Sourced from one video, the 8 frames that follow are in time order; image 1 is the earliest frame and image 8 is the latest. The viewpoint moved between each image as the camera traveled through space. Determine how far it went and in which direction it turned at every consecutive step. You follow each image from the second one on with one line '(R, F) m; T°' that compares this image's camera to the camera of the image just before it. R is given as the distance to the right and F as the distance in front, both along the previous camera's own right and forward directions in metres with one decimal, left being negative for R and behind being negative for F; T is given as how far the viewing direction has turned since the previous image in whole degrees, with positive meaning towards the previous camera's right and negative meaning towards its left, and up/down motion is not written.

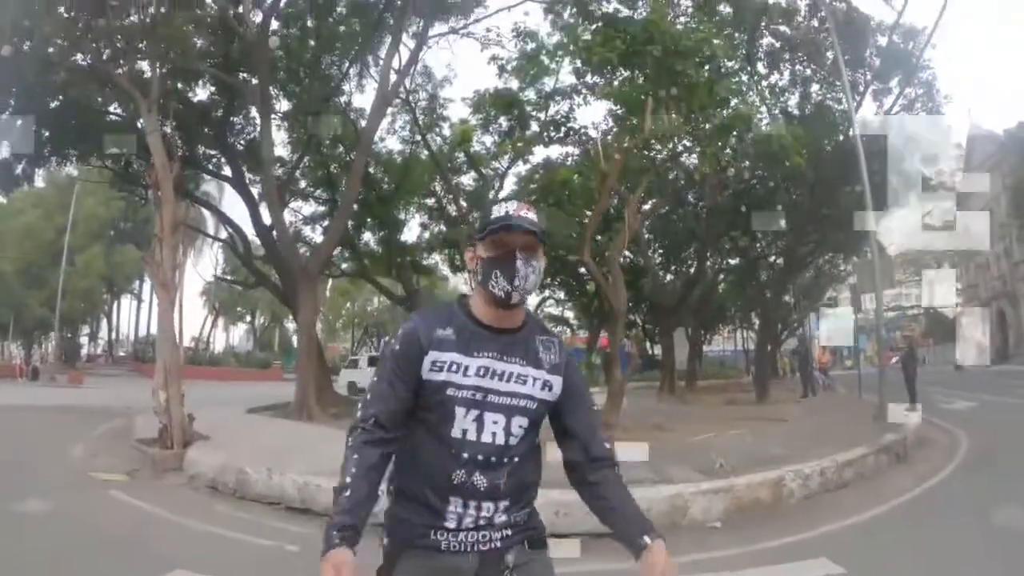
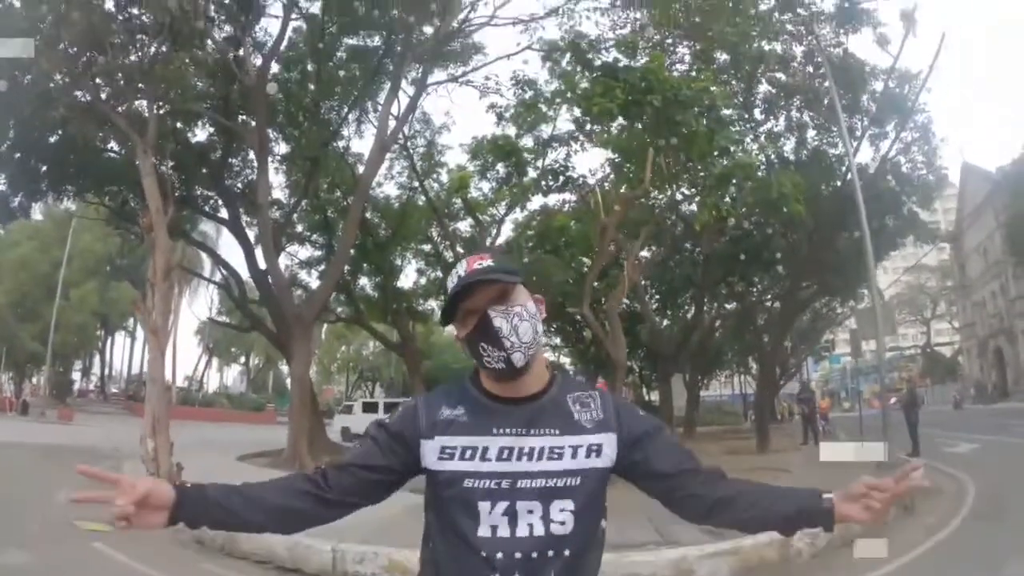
(0.0, +0.1) m; 0°
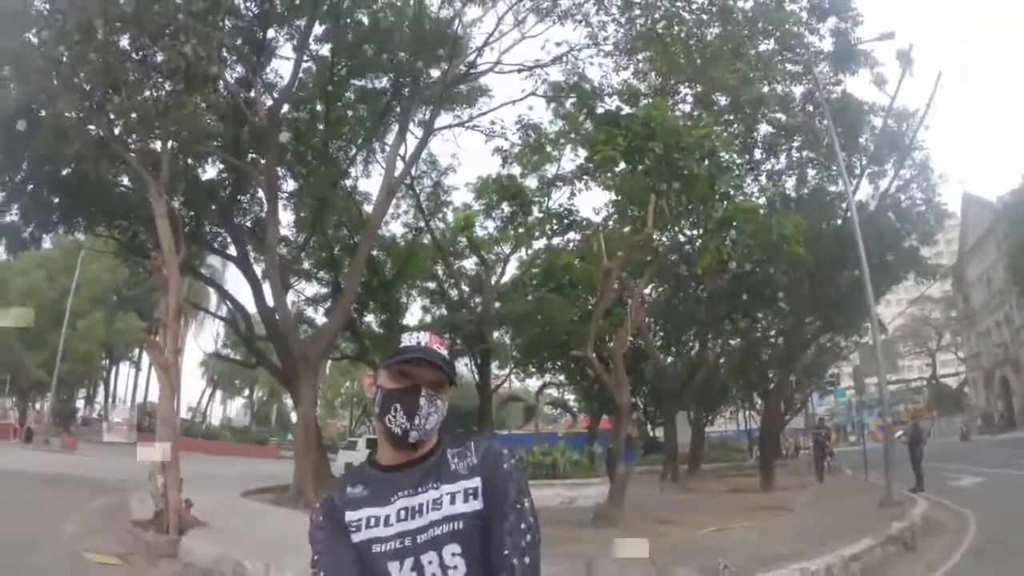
(0.0, -0.3) m; 0°
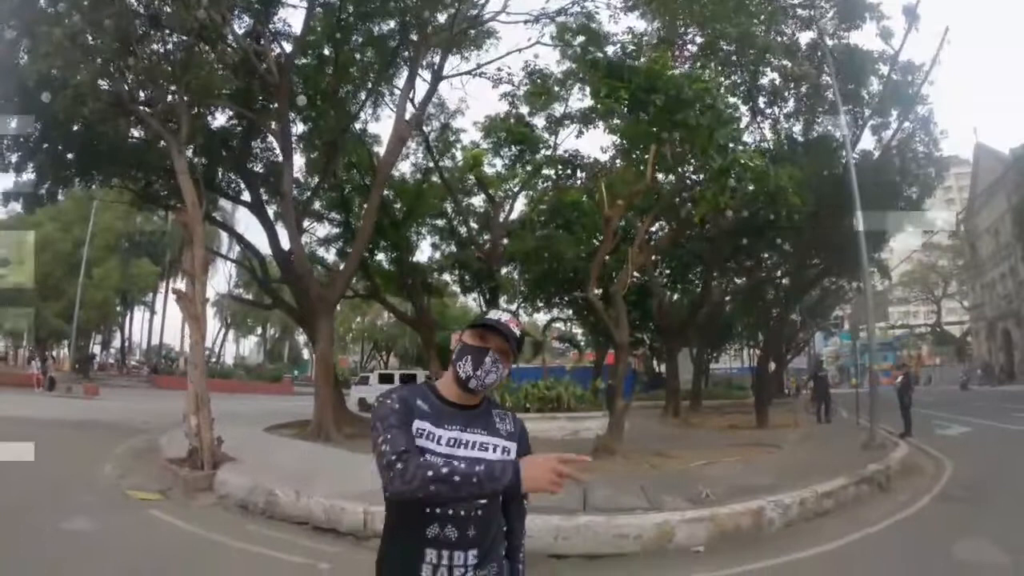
(0.0, -0.5) m; 0°
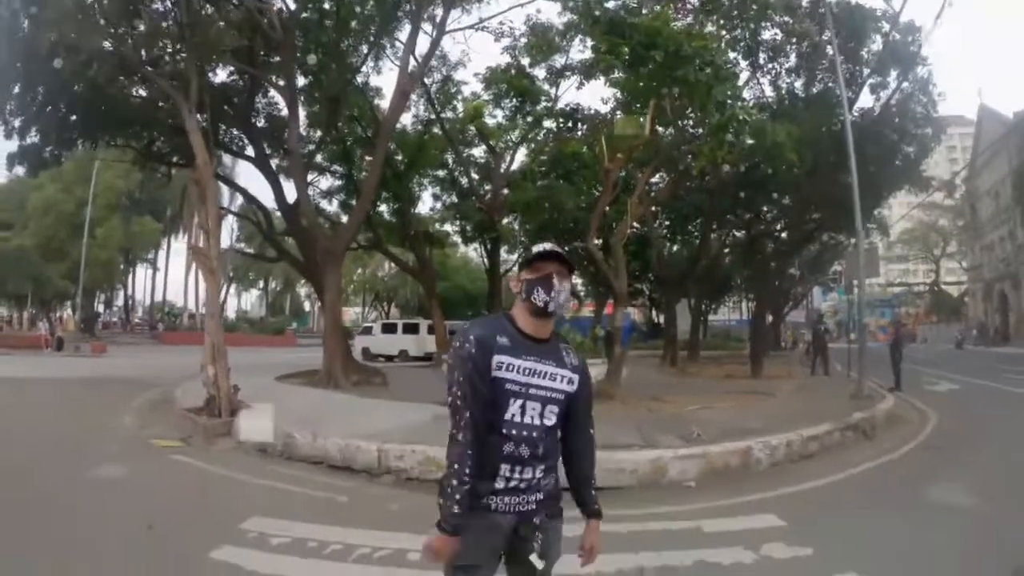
(-0.1, -0.4) m; 0°
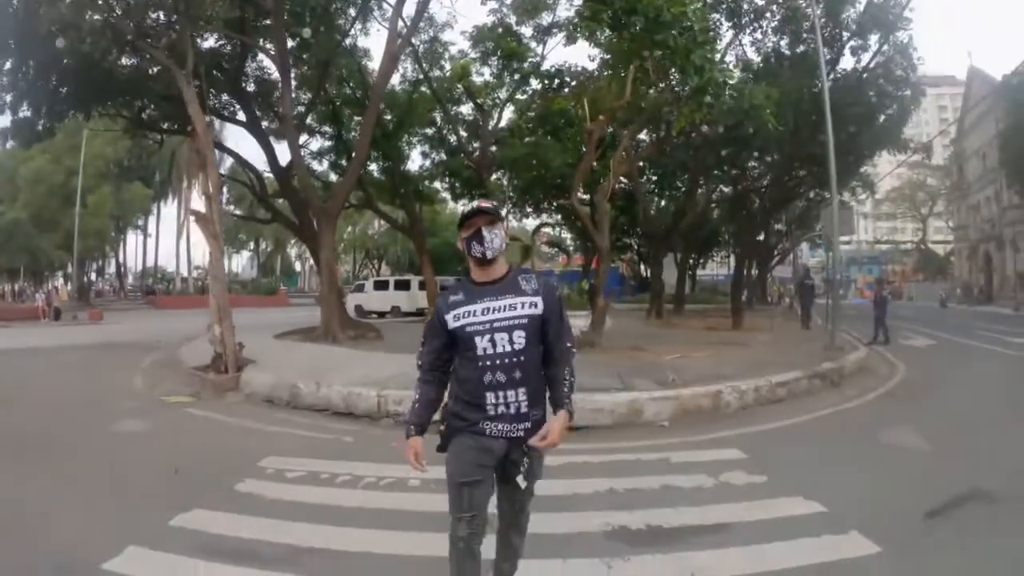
(0.0, -0.6) m; +1°
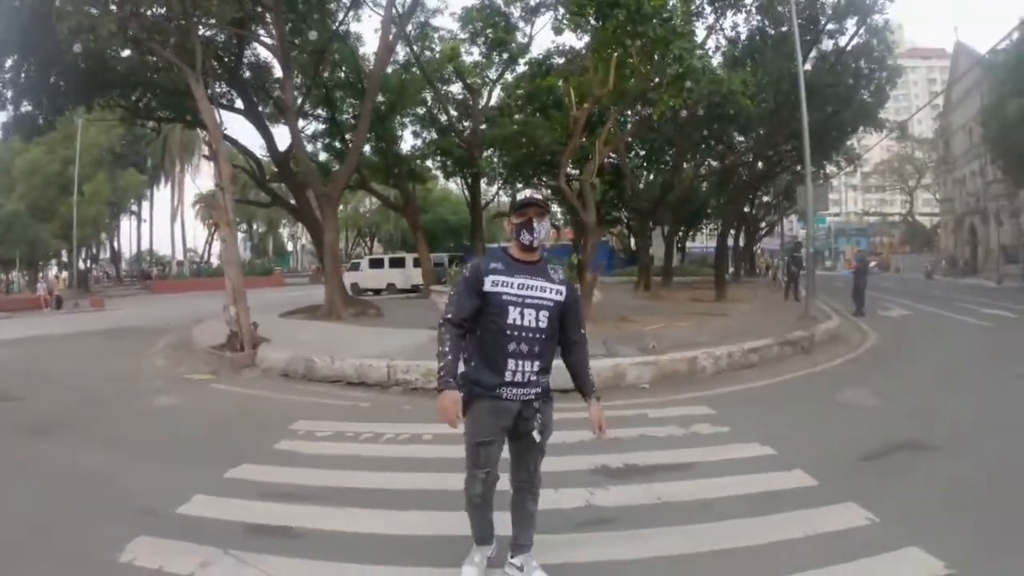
(0.0, -0.9) m; +1°
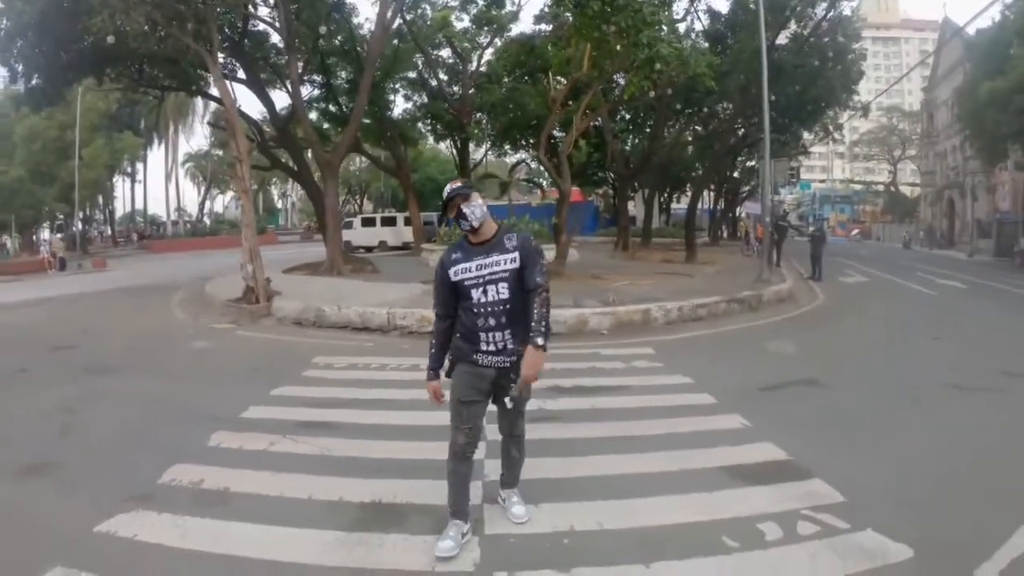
(+0.1, -1.8) m; +1°
